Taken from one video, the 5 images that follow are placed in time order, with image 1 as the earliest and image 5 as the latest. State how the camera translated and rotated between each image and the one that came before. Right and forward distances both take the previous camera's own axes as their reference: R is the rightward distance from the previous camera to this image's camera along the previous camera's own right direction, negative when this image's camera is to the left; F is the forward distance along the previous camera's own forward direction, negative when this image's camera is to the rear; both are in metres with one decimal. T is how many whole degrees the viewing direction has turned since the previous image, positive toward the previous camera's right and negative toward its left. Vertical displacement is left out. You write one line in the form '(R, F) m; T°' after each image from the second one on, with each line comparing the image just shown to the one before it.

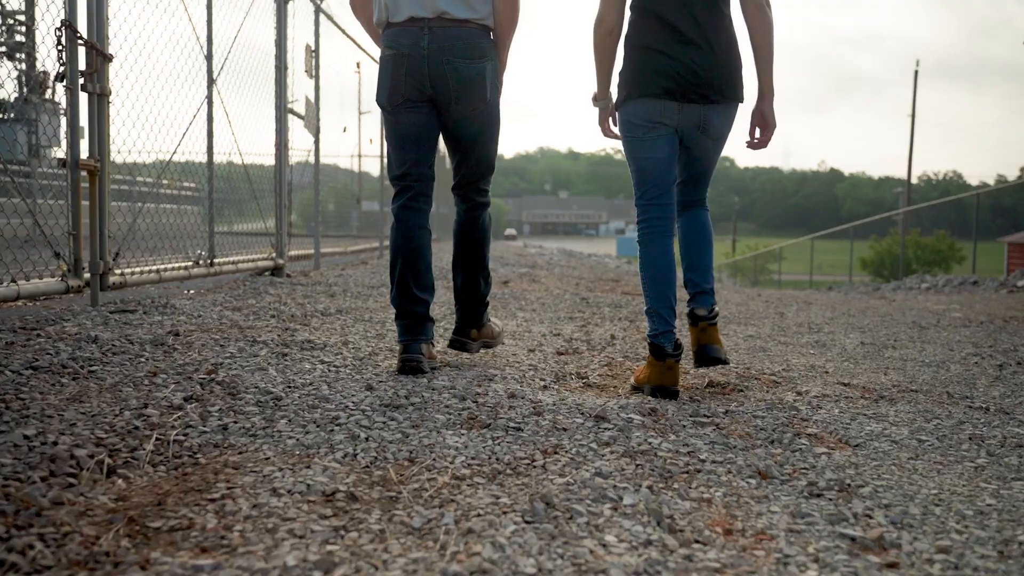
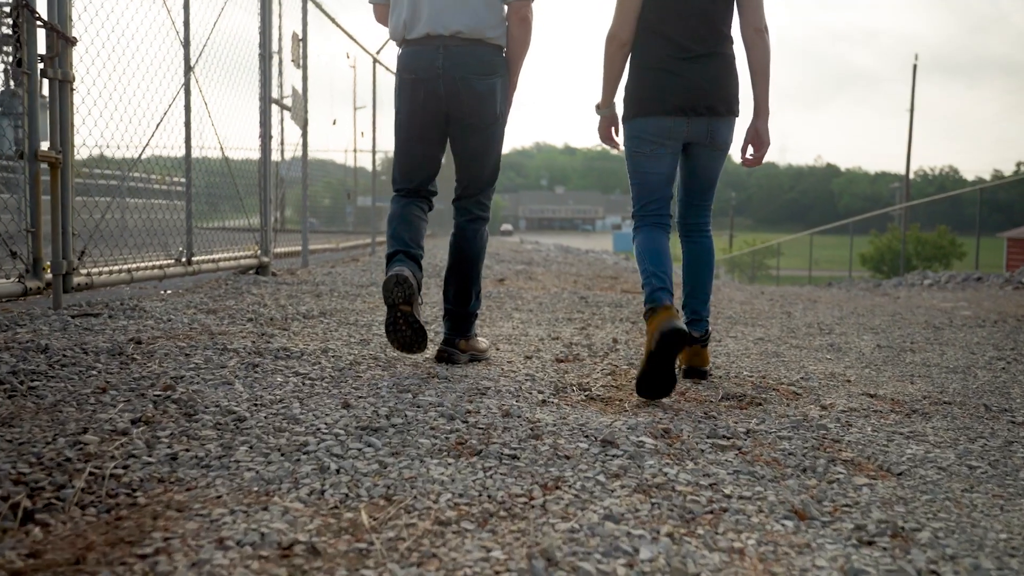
(0.0, +0.3) m; 0°
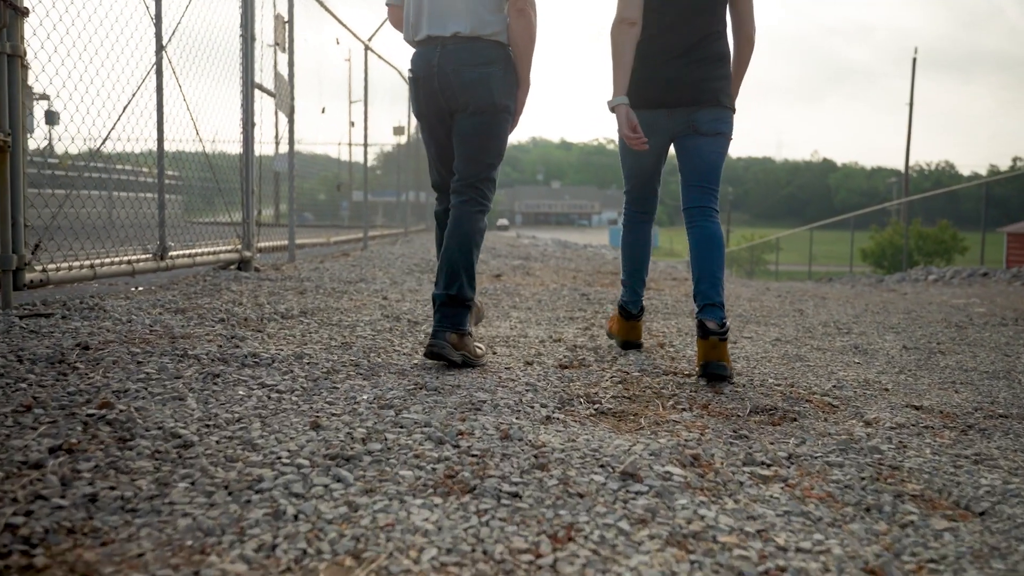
(0.0, +0.4) m; 0°
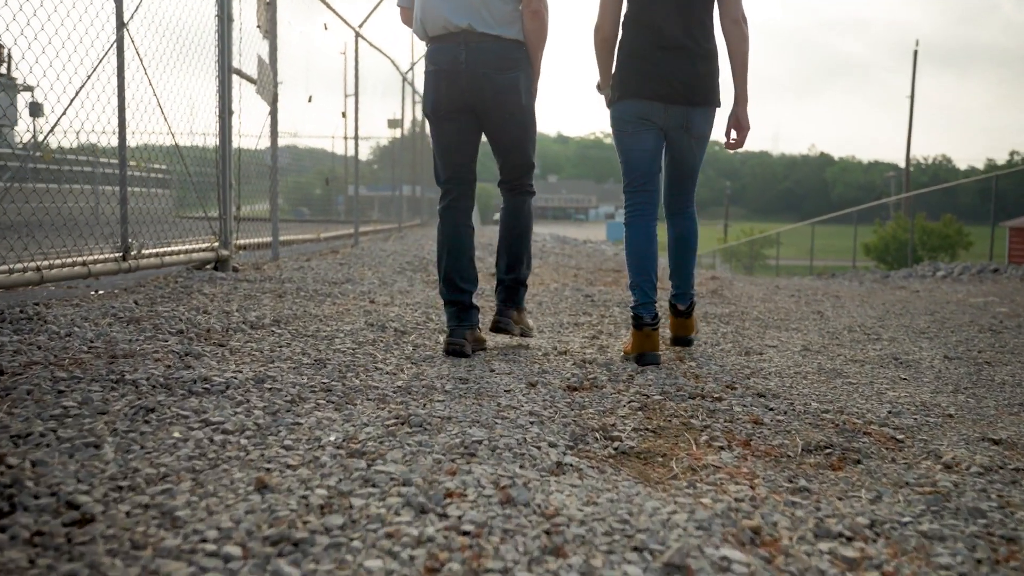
(0.0, +0.5) m; 0°
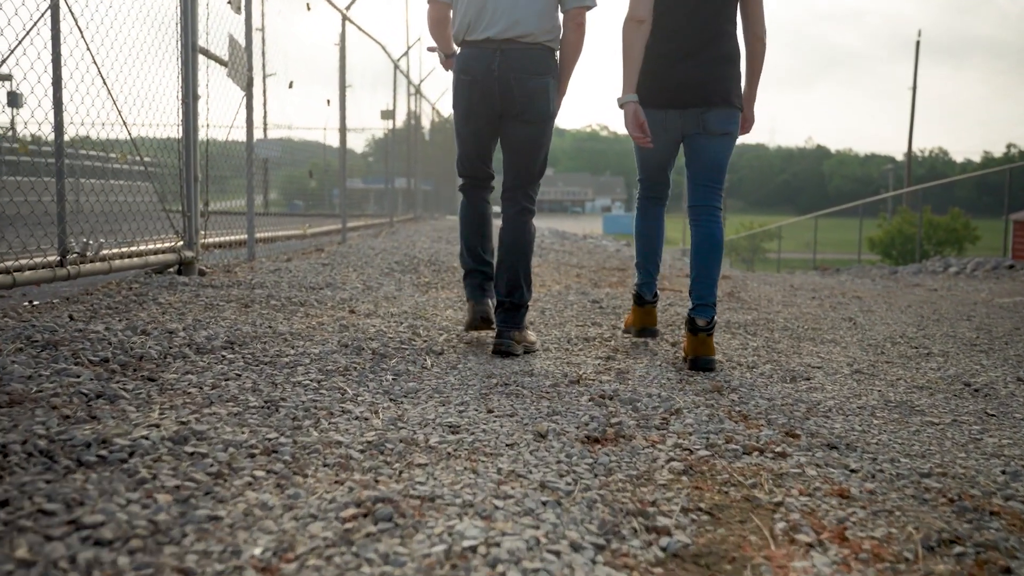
(0.0, +0.6) m; 0°
